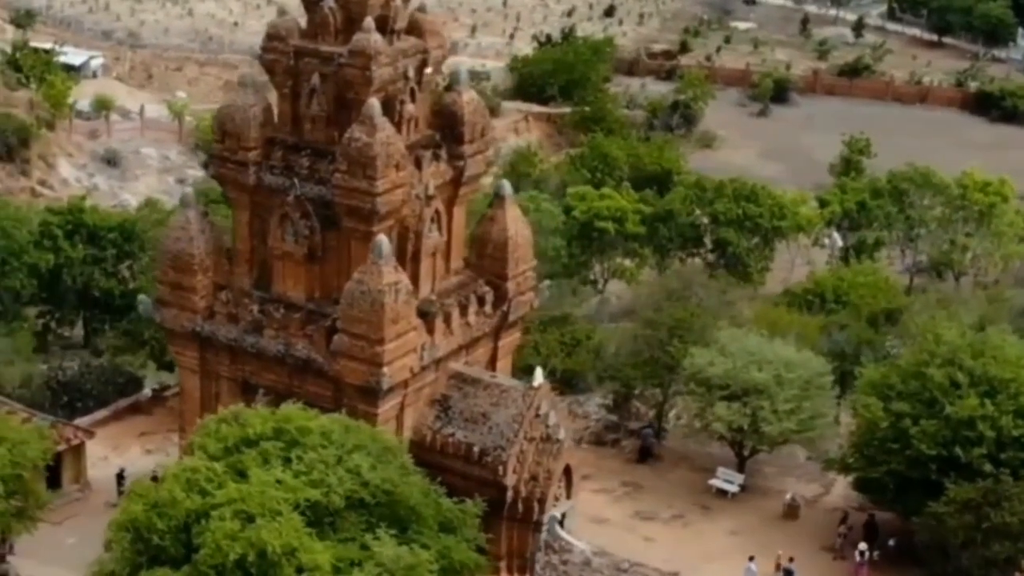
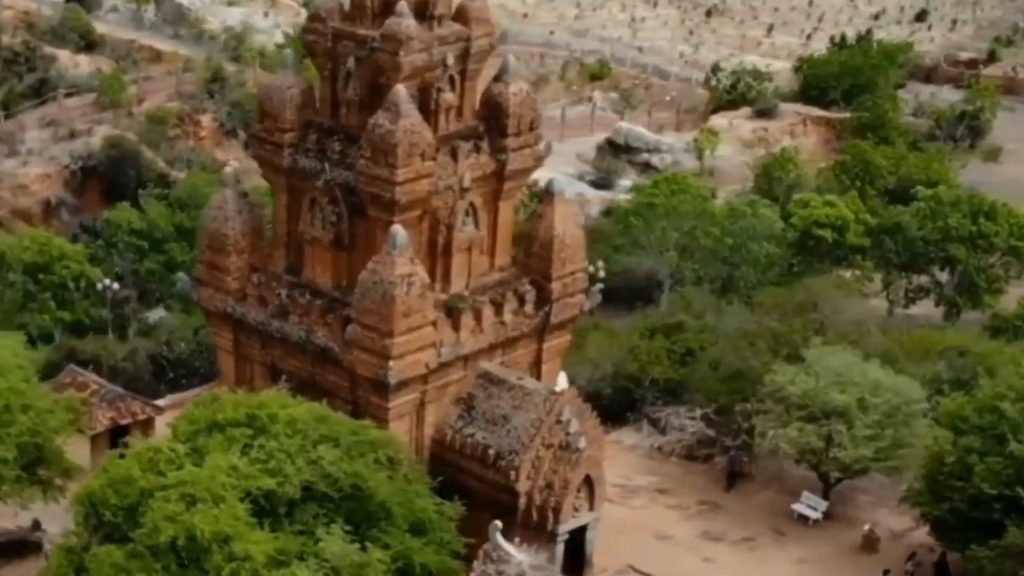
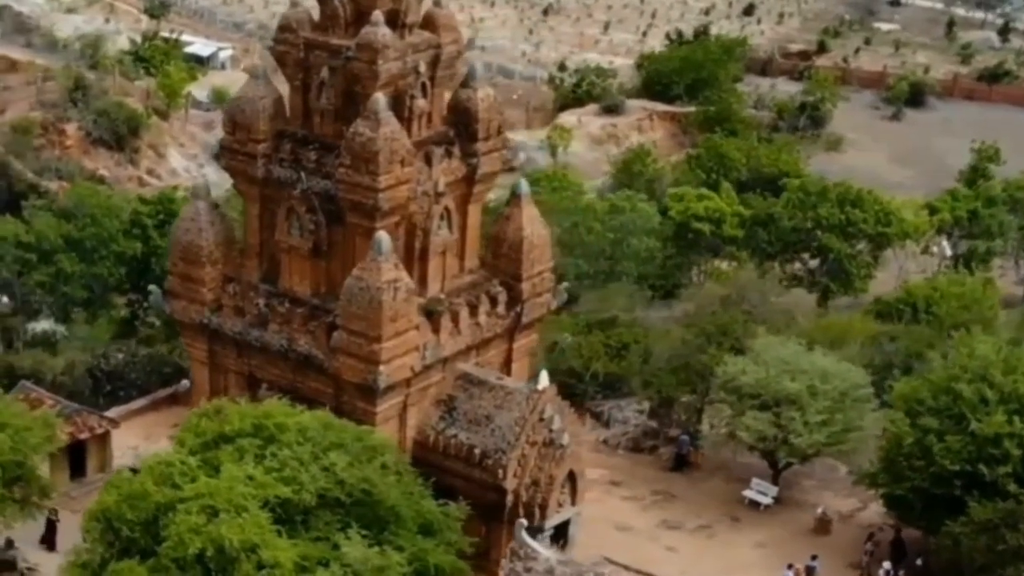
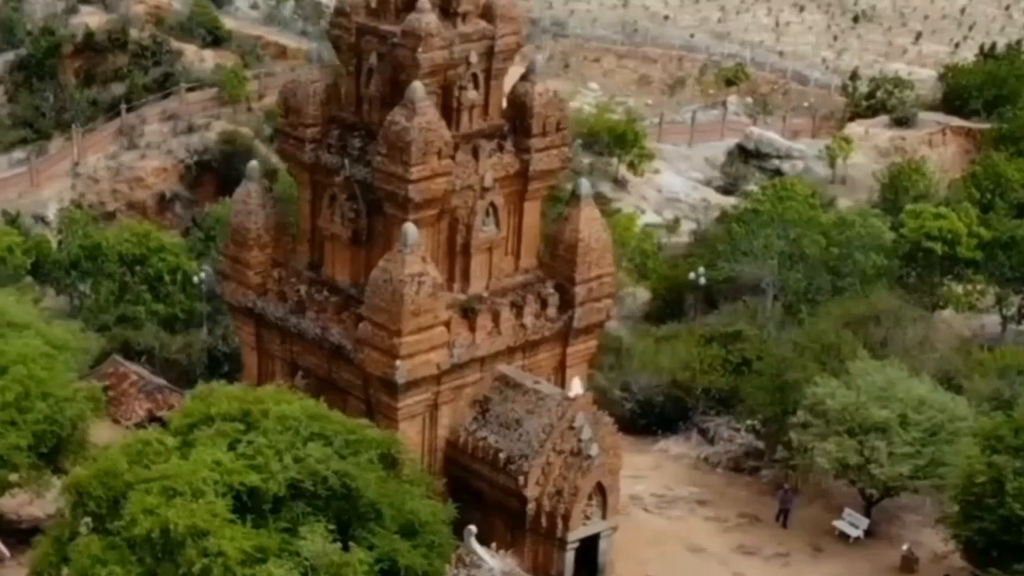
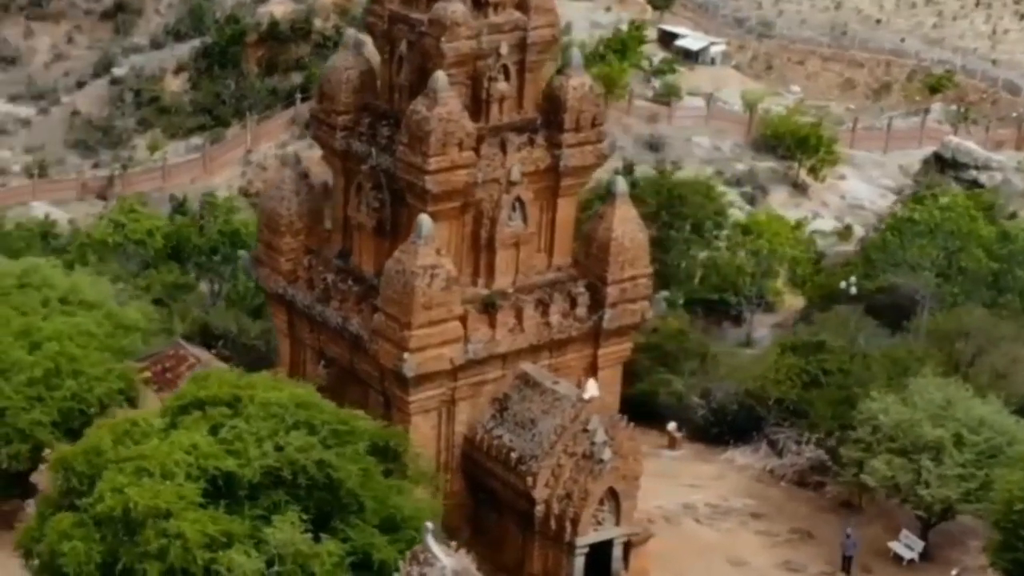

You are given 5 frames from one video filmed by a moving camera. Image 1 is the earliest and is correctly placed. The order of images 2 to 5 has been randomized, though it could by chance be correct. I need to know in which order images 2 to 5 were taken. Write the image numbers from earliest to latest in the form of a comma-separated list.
3, 2, 4, 5
